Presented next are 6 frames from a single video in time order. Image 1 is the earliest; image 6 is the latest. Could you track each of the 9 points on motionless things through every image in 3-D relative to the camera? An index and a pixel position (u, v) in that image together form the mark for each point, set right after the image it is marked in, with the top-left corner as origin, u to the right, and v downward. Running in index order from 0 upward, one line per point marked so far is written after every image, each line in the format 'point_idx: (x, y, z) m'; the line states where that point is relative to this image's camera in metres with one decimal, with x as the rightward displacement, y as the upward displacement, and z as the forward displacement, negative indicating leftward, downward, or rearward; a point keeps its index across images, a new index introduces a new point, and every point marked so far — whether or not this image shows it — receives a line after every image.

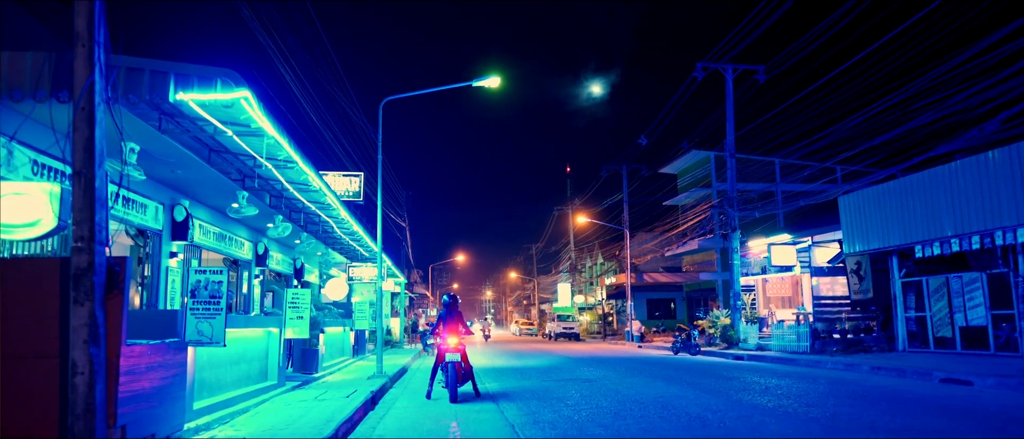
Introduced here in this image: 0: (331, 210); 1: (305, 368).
0: (-4.3, +0.2, +16.1) m
1: (-5.3, -3.8, +17.2) m
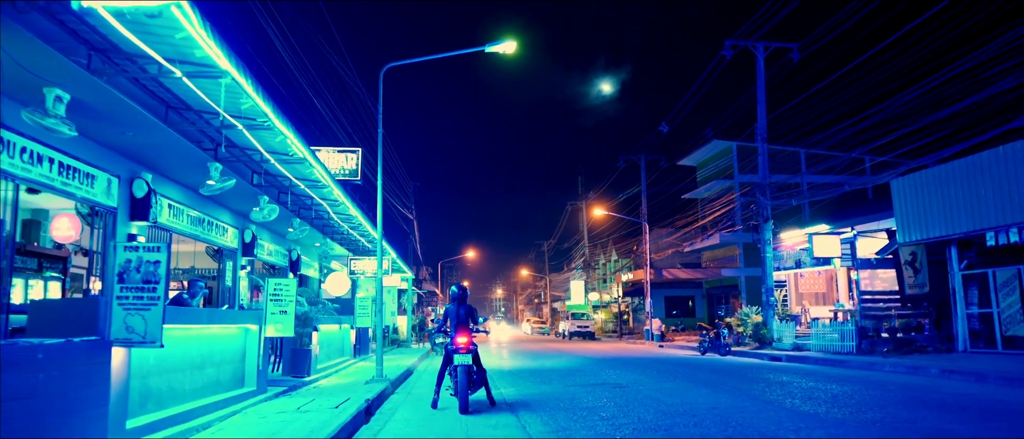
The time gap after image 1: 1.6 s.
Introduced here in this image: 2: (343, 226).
0: (-3.9, +0.6, +14.0) m
1: (-4.9, -3.4, +15.1) m
2: (-4.7, -0.2, +18.7) m
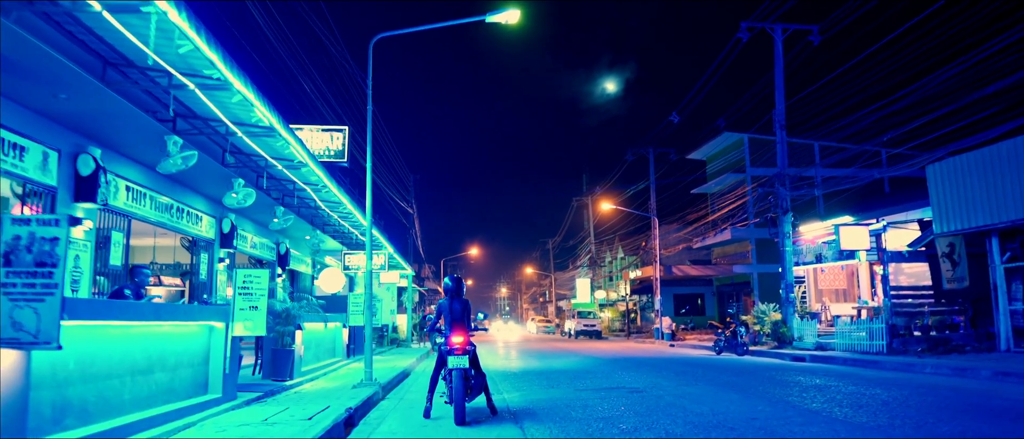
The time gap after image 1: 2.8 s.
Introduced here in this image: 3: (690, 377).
0: (-3.9, +0.9, +12.5) m
1: (-4.8, -3.2, +13.6) m
2: (-4.6, +0.1, +17.2) m
3: (+4.0, -3.6, +15.1) m
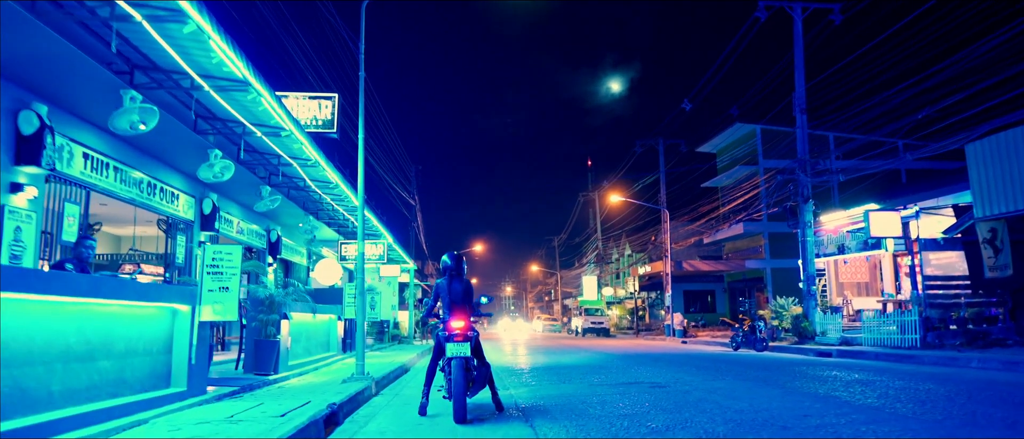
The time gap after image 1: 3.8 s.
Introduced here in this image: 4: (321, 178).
0: (-3.7, +1.3, +11.2) m
1: (-4.7, -2.7, +12.3) m
2: (-4.5, +0.5, +15.9) m
3: (+4.1, -3.1, +13.7) m
4: (-3.9, +0.9, +13.8) m
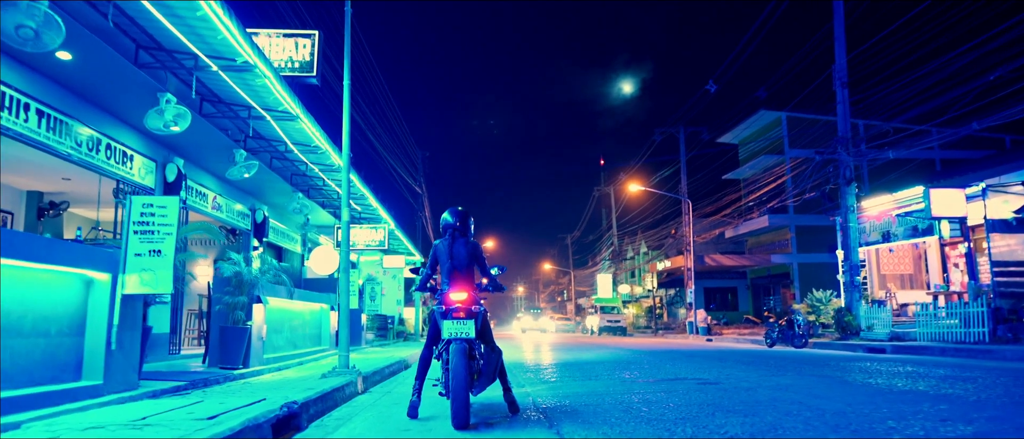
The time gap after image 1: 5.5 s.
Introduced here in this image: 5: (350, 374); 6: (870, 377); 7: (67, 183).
0: (-3.5, +1.9, +9.2) m
1: (-4.4, -2.2, +10.3) m
2: (-4.2, +1.1, +13.9) m
3: (+4.4, -2.5, +11.5) m
4: (-3.7, +1.4, +11.8) m
5: (-2.4, -2.3, +9.8) m
6: (+5.4, -2.4, +10.0) m
7: (-10.0, +0.8, +15.0) m
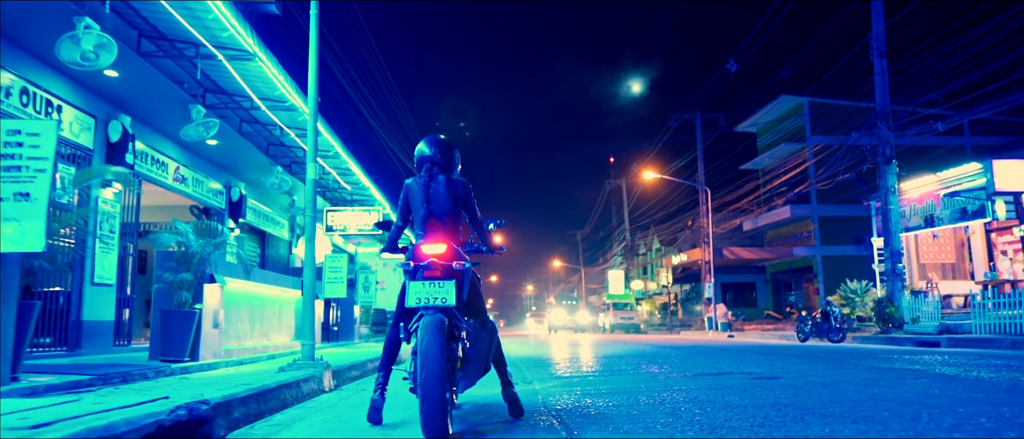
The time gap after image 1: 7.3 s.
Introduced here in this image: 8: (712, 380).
0: (-3.5, +2.4, +7.3) m
1: (-4.3, -1.7, +8.5) m
2: (-4.1, +1.6, +12.0) m
3: (+4.5, -2.0, +9.6) m
4: (-3.6, +1.9, +9.9) m
5: (-2.3, -1.8, +7.9) m
6: (+5.5, -1.8, +8.0) m
7: (-9.9, +1.3, +13.3) m
8: (+2.2, -1.8, +7.5) m
